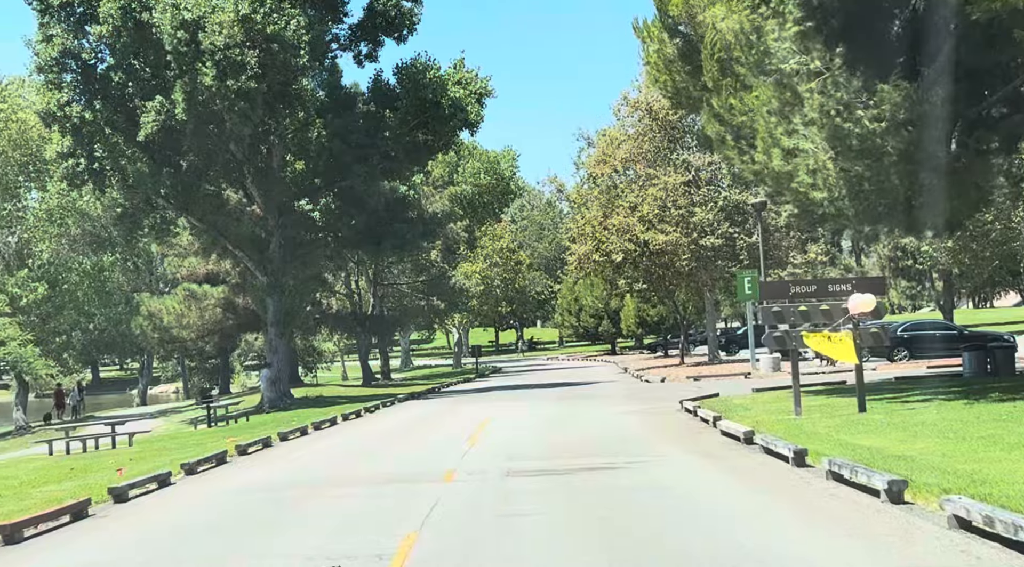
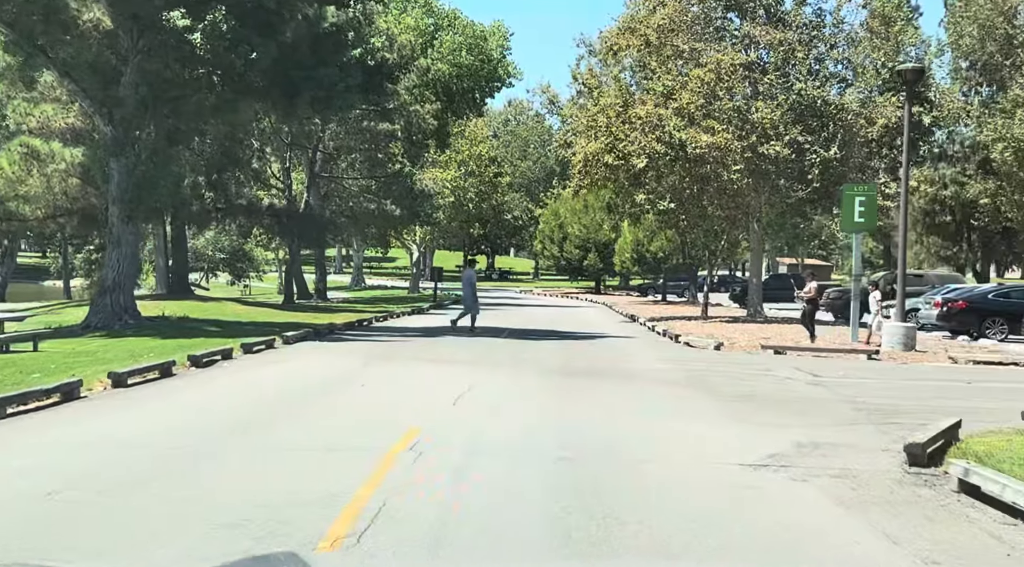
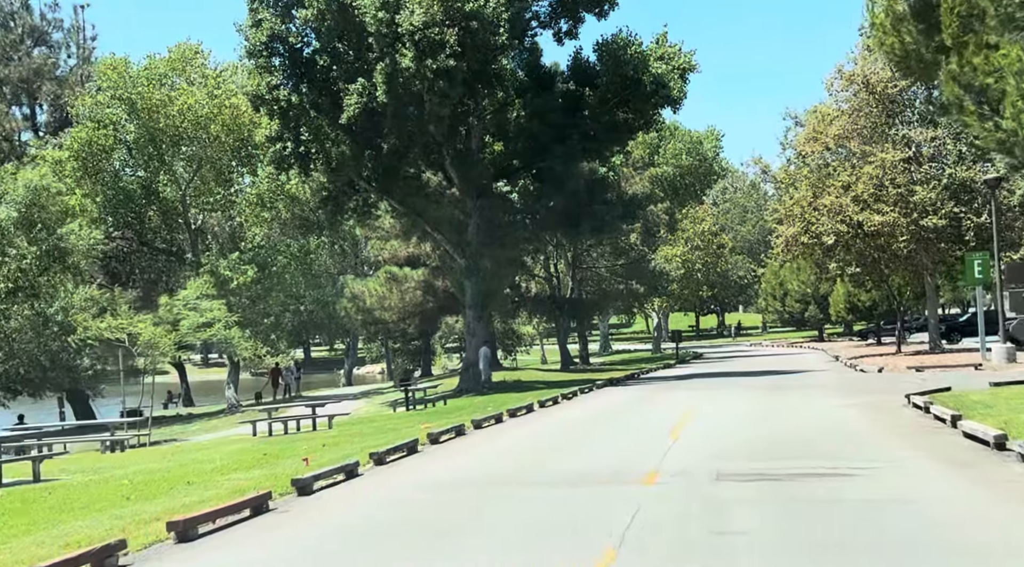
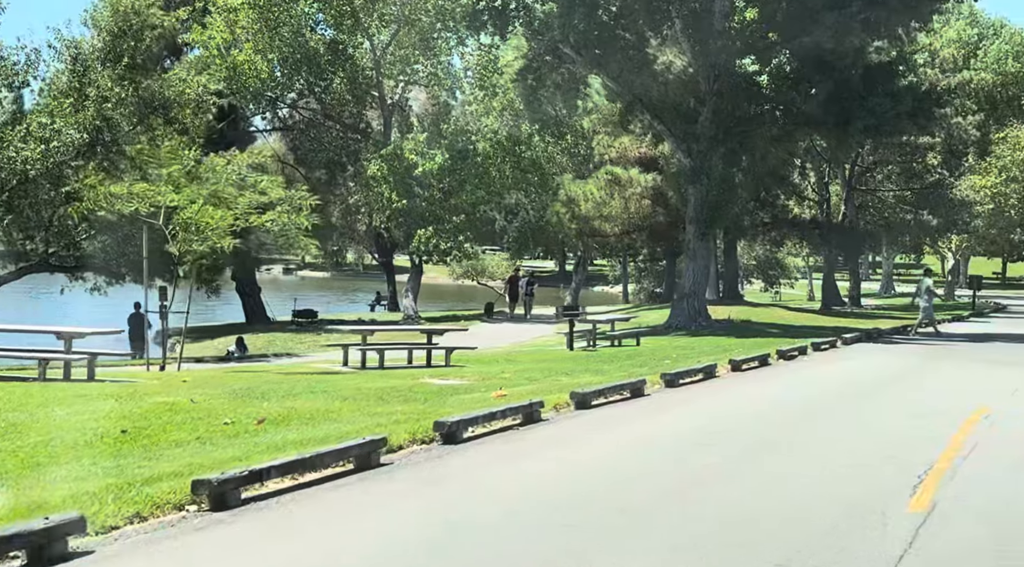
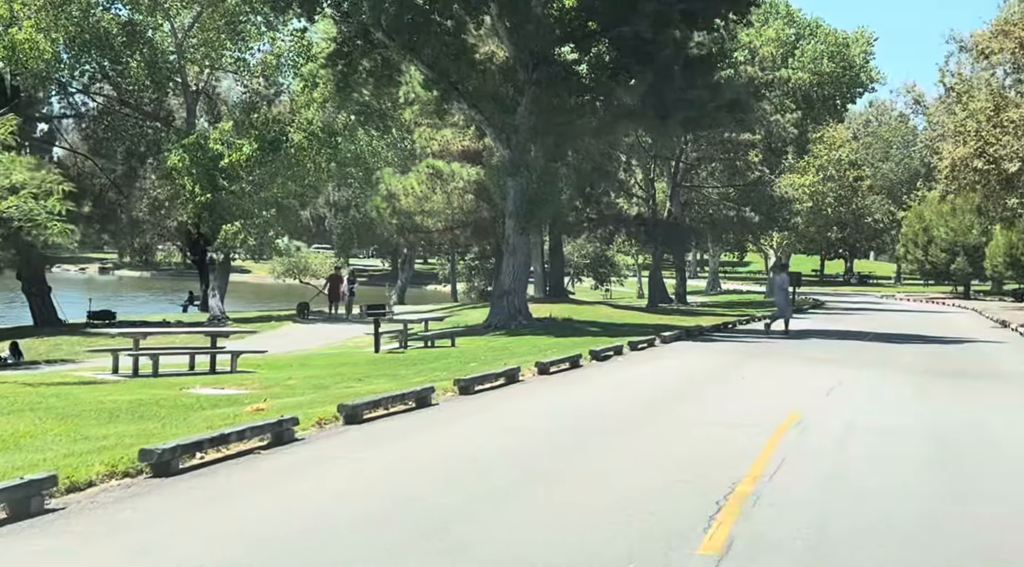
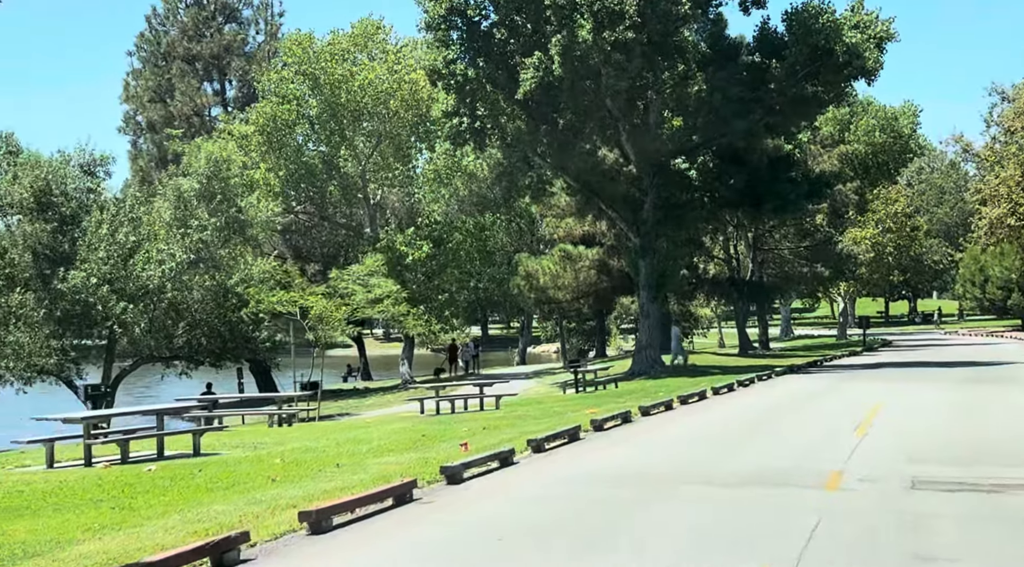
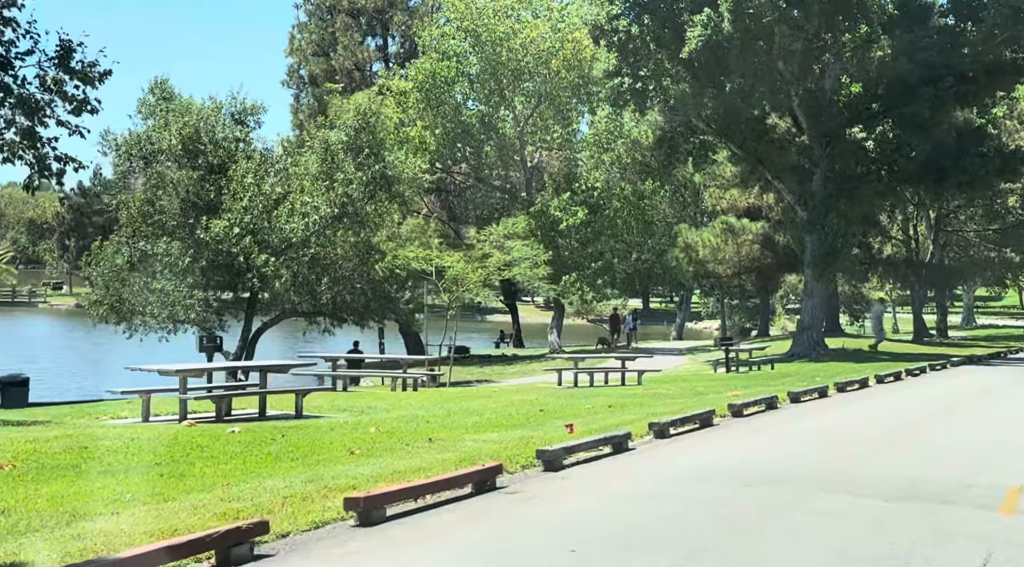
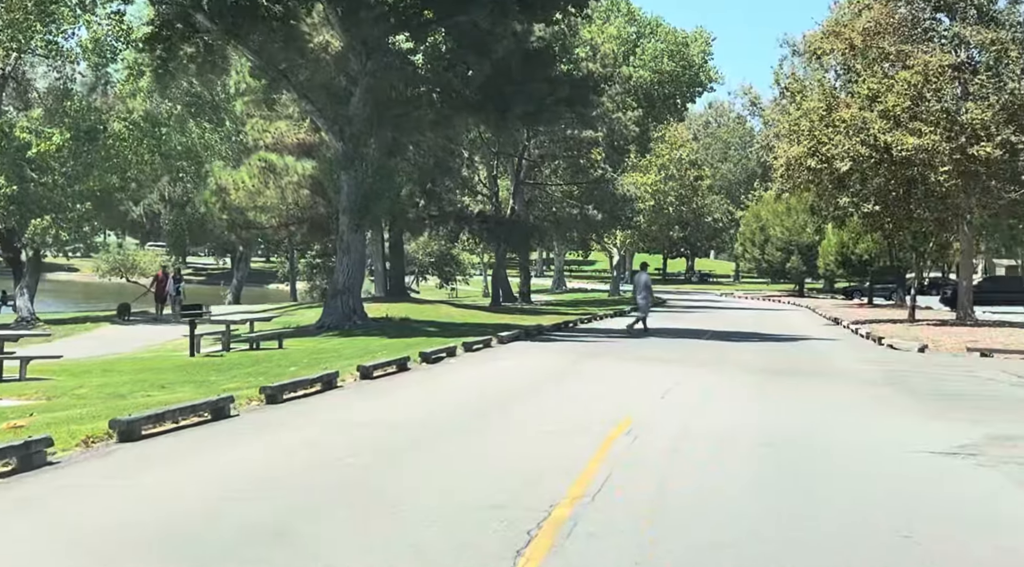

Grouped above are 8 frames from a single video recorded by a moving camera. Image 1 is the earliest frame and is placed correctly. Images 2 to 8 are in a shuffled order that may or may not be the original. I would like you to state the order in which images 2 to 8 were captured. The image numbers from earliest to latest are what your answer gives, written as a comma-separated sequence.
3, 6, 7, 4, 5, 8, 2
